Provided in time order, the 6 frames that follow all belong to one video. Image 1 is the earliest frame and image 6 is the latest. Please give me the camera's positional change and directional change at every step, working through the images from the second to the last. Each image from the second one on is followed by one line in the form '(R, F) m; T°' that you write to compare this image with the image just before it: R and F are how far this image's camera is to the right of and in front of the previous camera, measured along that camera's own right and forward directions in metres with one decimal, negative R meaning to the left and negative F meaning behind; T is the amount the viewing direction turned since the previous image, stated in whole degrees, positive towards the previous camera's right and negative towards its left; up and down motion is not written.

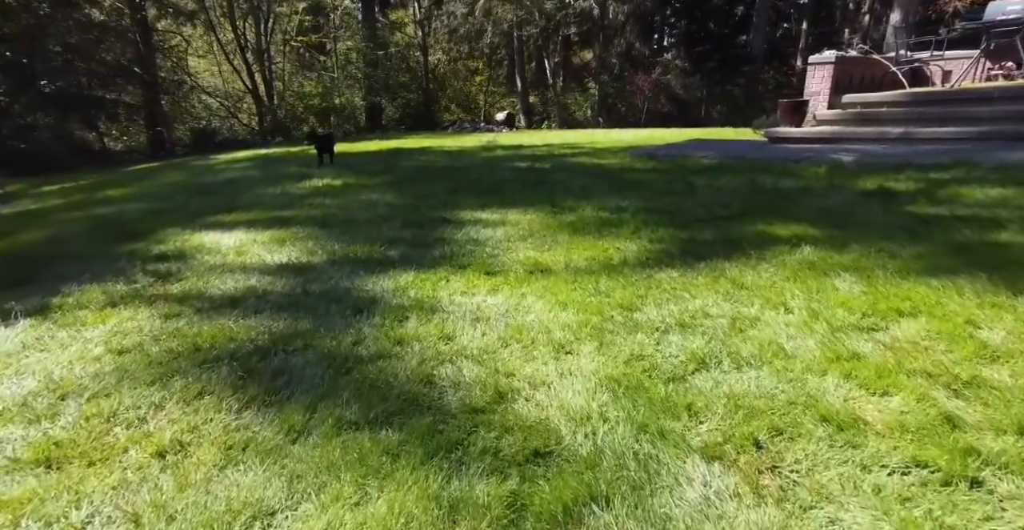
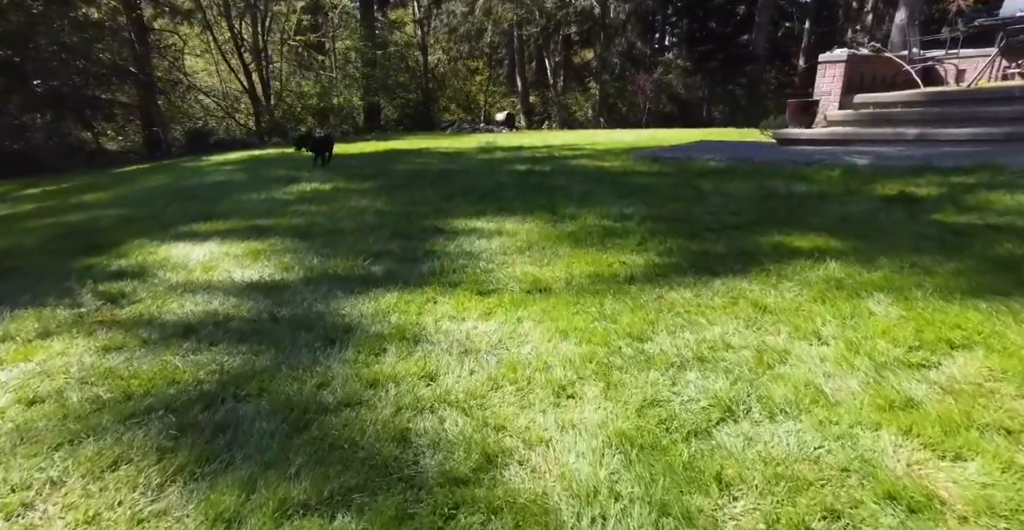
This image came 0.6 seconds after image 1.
(0.0, +0.3) m; 0°
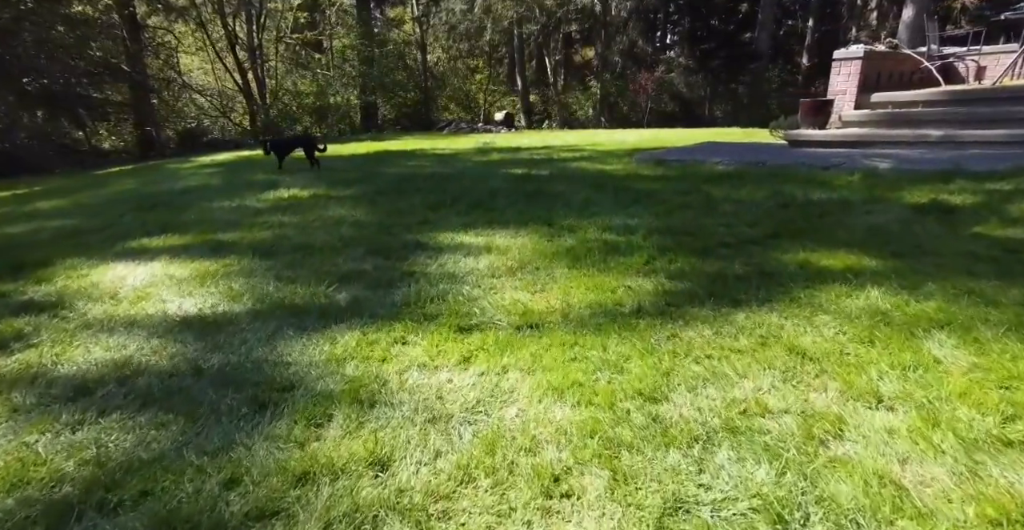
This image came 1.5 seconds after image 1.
(0.0, +0.4) m; 0°
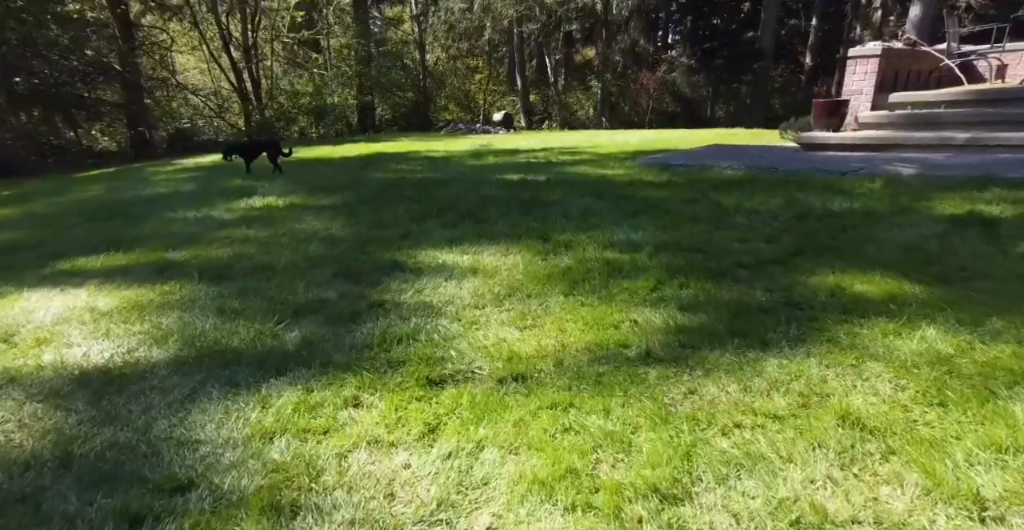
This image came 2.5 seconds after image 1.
(0.0, +0.4) m; 0°
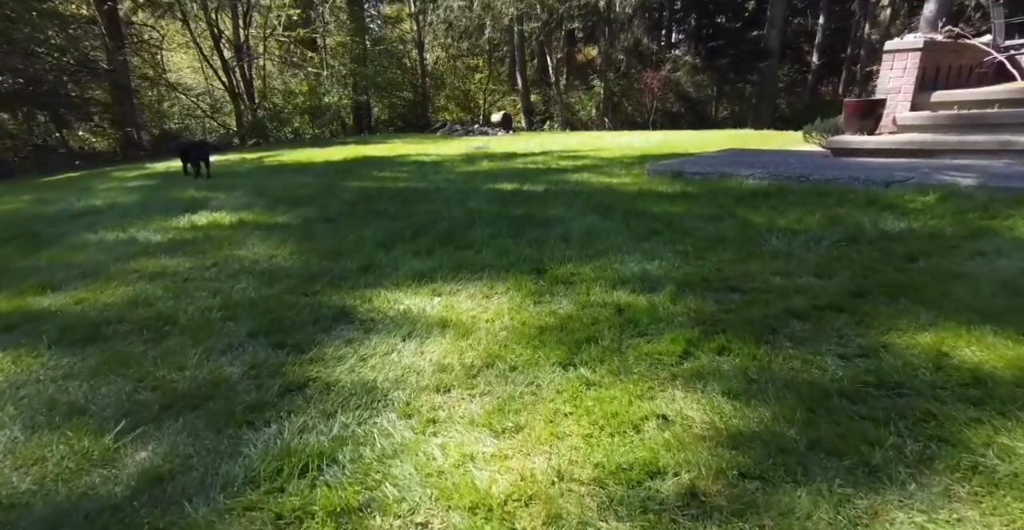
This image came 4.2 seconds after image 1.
(+0.1, +0.7) m; 0°
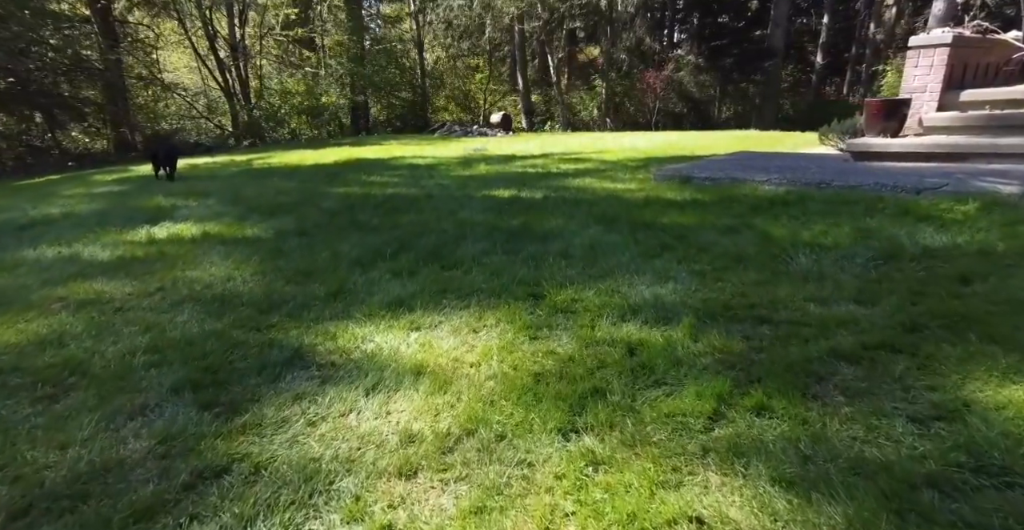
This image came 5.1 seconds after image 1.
(0.0, +0.4) m; 0°
